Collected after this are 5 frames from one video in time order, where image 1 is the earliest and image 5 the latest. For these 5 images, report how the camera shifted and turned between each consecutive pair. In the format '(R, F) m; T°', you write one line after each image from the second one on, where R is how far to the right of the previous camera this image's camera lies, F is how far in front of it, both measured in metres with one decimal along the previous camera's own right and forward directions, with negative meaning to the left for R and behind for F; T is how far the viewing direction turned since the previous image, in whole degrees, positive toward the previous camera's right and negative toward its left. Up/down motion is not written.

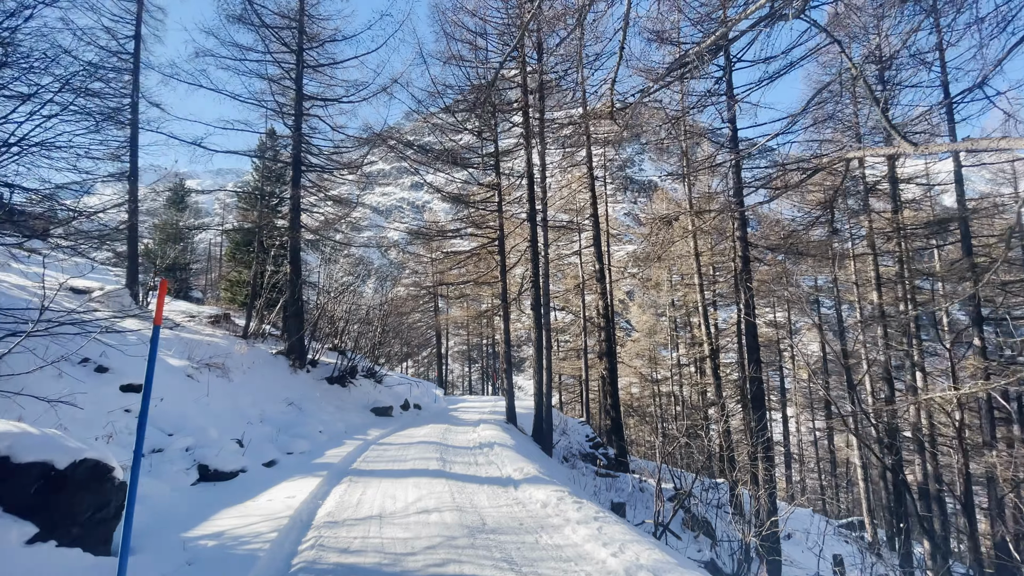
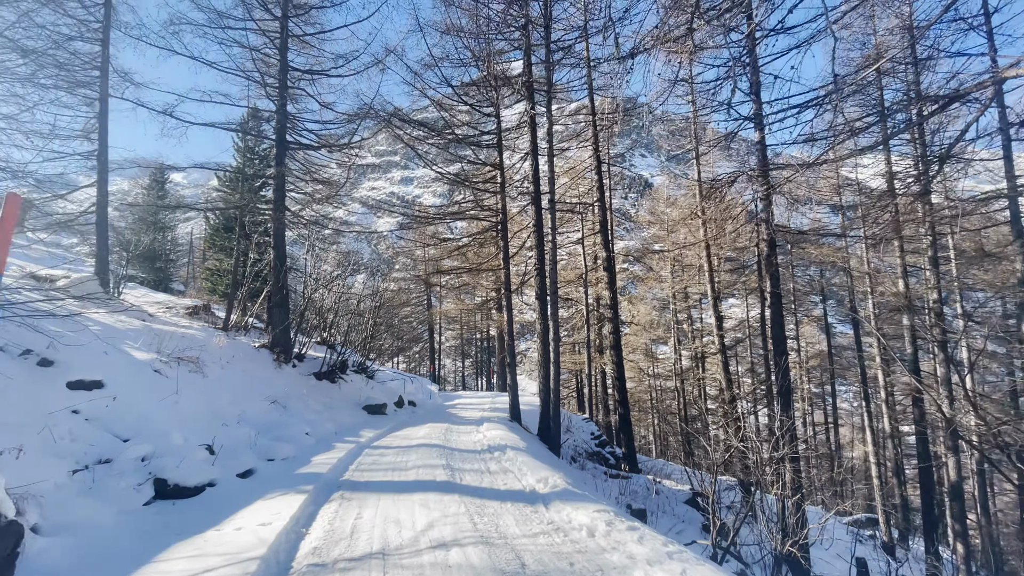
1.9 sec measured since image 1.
(-0.3, +0.8) m; +1°
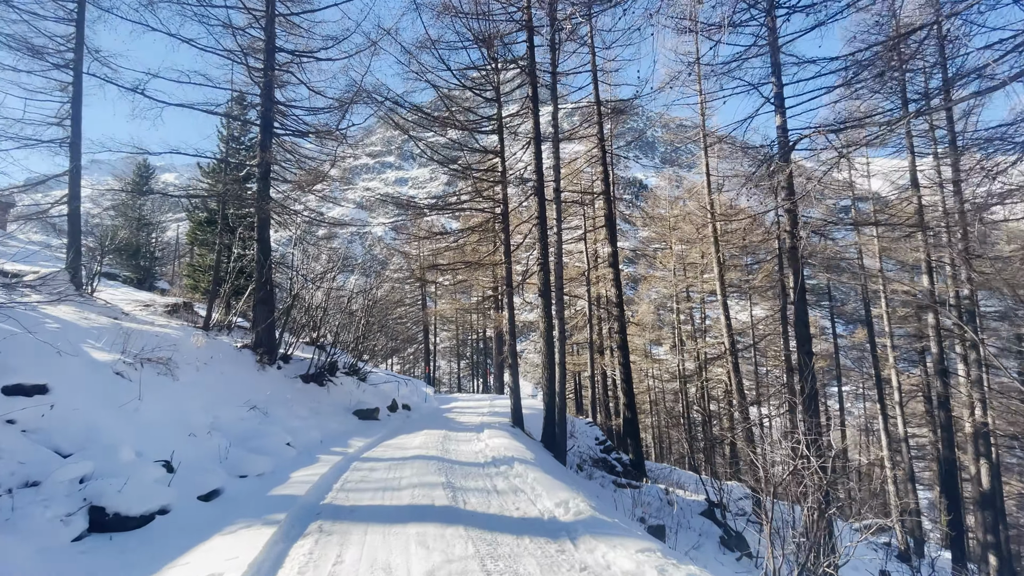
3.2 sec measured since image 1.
(-0.1, +0.6) m; +1°
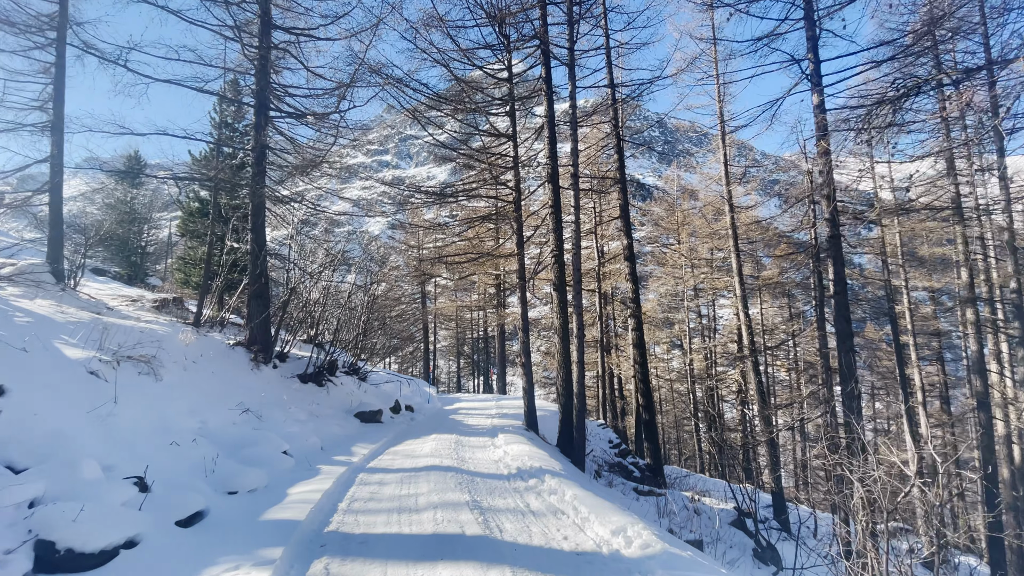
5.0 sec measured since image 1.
(-0.3, +0.6) m; 0°
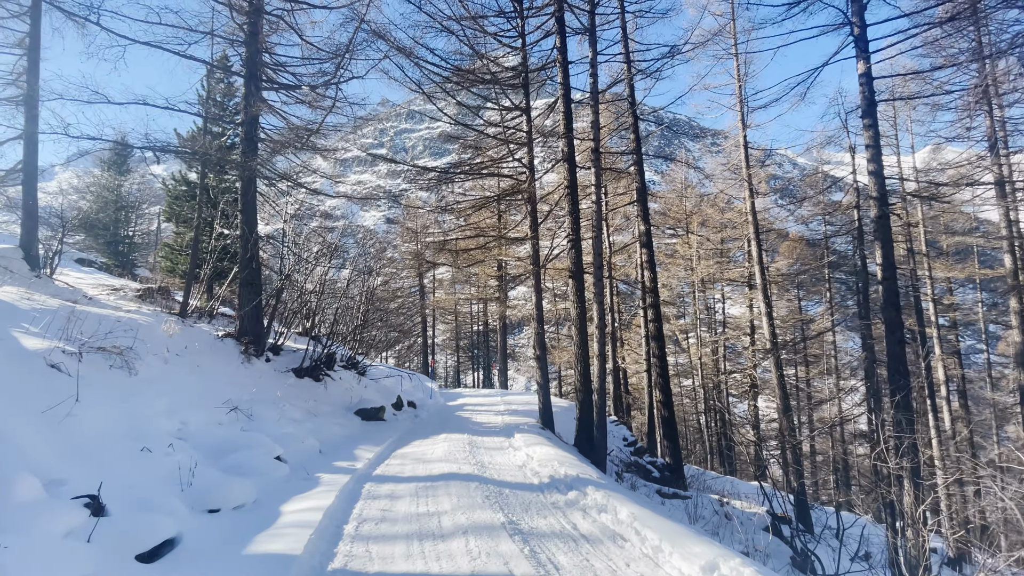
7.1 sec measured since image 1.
(-0.3, +0.6) m; +1°
